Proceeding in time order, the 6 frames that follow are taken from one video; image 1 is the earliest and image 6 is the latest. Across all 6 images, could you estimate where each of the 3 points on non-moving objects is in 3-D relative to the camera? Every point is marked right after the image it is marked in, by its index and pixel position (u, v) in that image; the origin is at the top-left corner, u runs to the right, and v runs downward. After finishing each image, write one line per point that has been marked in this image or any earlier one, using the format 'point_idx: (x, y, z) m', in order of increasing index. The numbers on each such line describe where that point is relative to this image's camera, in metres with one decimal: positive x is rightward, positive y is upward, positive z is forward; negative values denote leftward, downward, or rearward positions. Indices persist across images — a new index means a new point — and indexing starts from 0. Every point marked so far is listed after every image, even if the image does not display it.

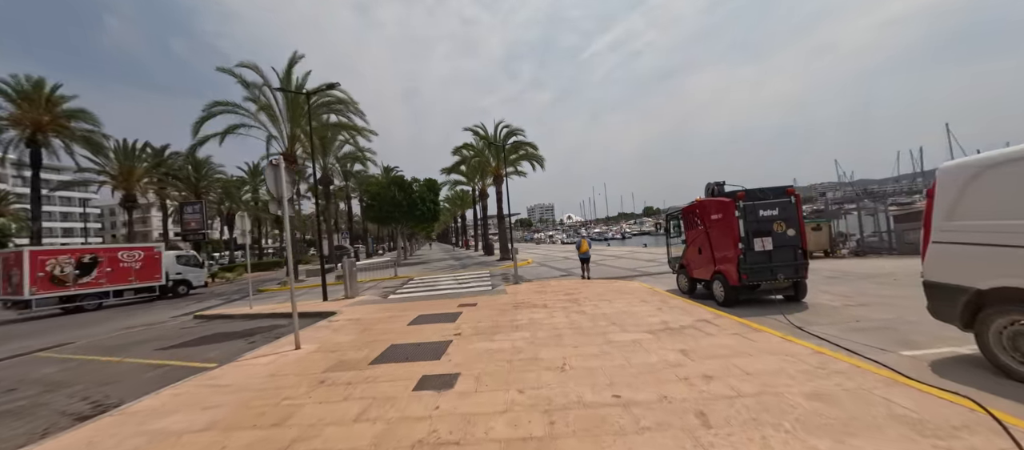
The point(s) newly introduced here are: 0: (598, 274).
0: (+4.3, -2.4, +16.7) m
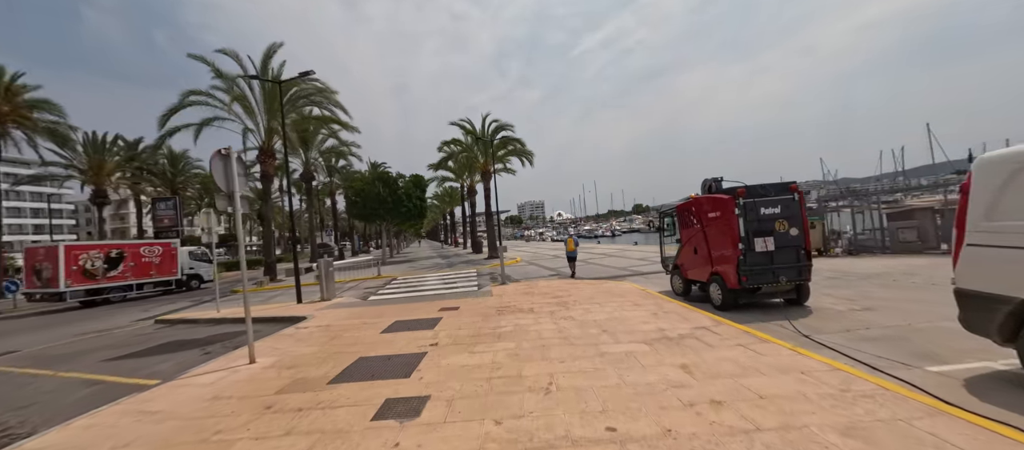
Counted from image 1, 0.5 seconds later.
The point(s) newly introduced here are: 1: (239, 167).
0: (+3.7, -2.3, +16.2) m
1: (-4.5, +1.0, +5.5) m
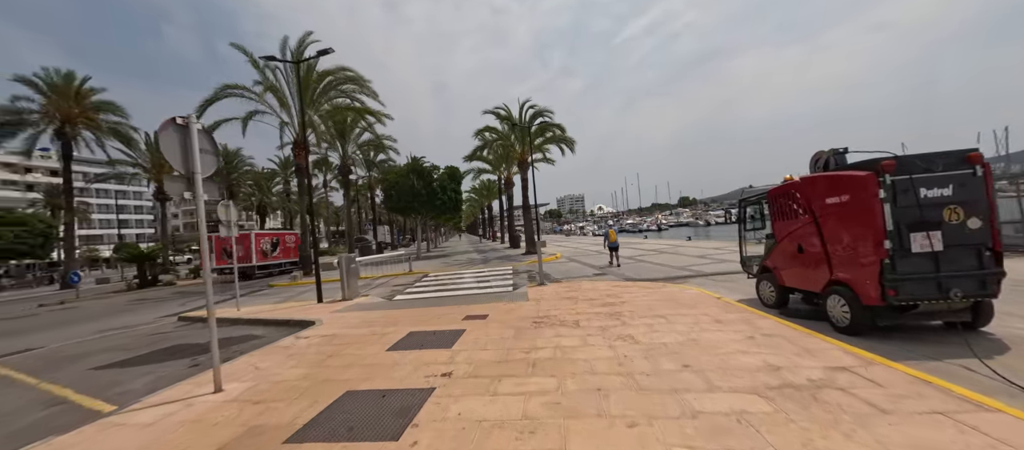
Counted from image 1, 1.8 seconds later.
0: (+5.4, -2.0, +14.1) m
1: (-4.0, +1.1, +4.3) m
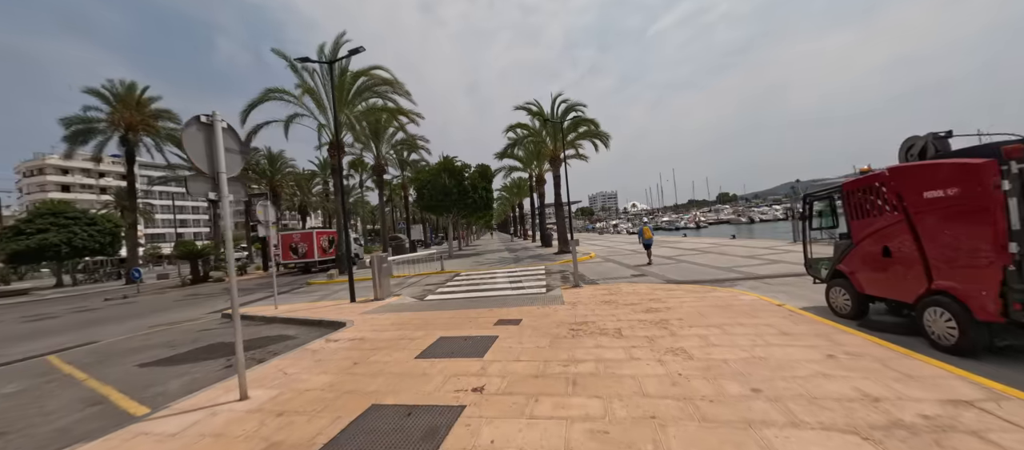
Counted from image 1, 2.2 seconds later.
0: (+6.7, -2.0, +13.1) m
1: (-3.6, +1.1, +4.2) m
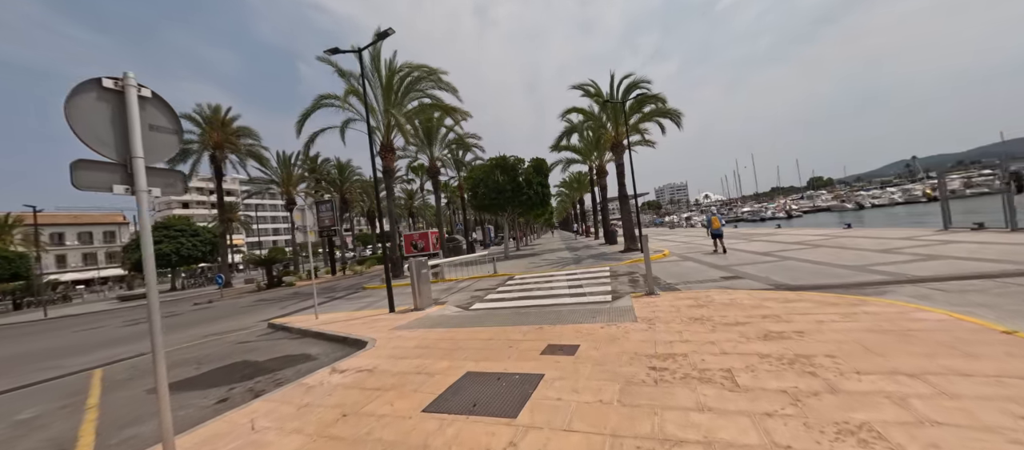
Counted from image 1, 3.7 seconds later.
0: (+8.5, -1.6, +10.1) m
1: (-3.3, +1.0, +3.1) m
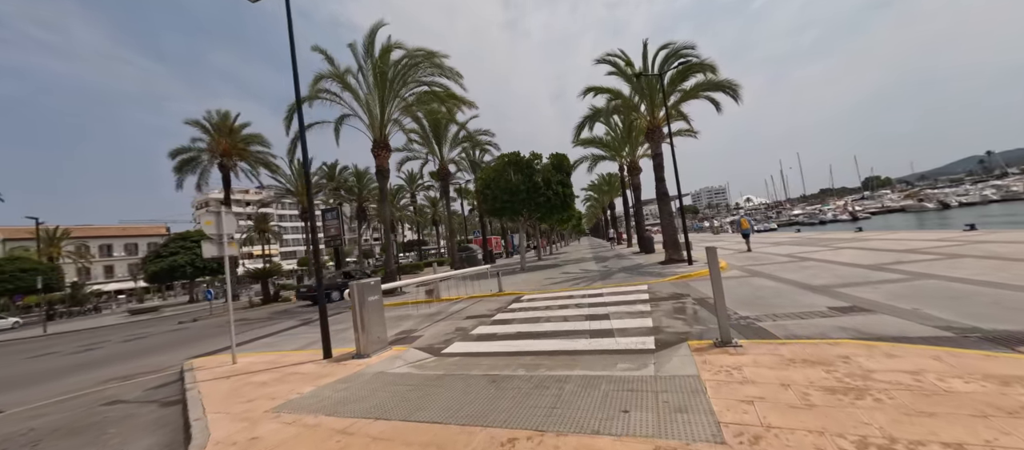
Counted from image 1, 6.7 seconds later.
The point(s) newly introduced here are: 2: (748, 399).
0: (+8.3, -1.5, +6.0) m
1: (-4.2, +1.0, +0.2) m
2: (+2.5, -1.8, +3.5) m
